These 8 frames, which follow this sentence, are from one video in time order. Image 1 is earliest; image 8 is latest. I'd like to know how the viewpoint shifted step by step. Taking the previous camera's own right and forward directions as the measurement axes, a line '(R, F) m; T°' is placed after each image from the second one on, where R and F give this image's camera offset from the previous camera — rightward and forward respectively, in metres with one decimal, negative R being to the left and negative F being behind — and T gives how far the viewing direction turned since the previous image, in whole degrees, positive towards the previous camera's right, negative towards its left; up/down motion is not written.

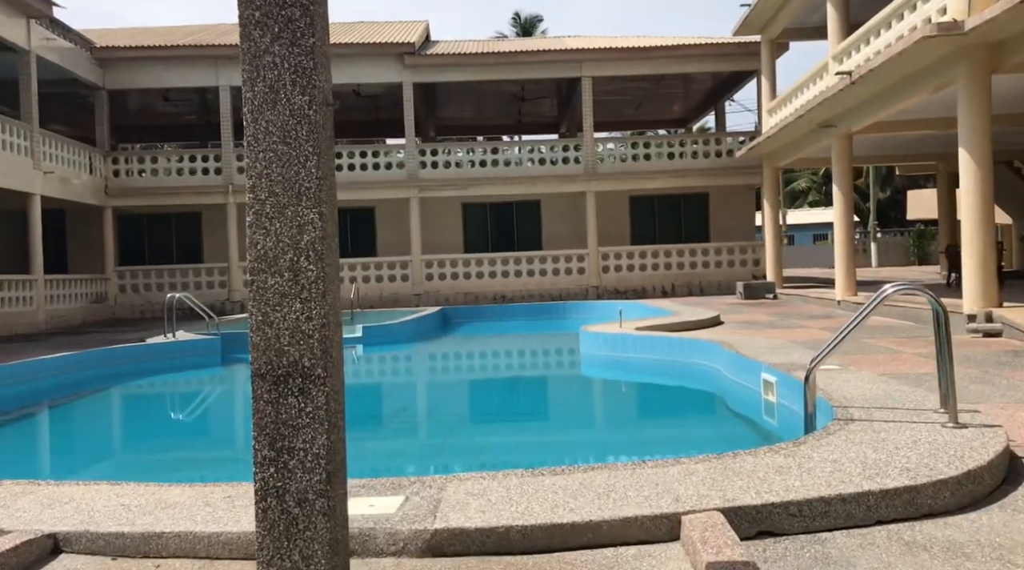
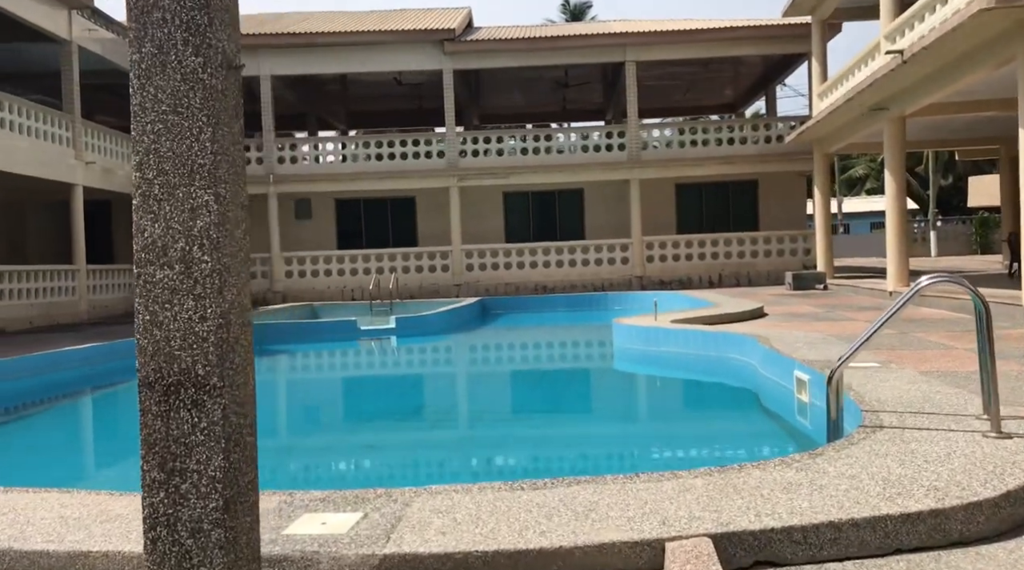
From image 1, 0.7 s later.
(+0.2, +0.3) m; -3°
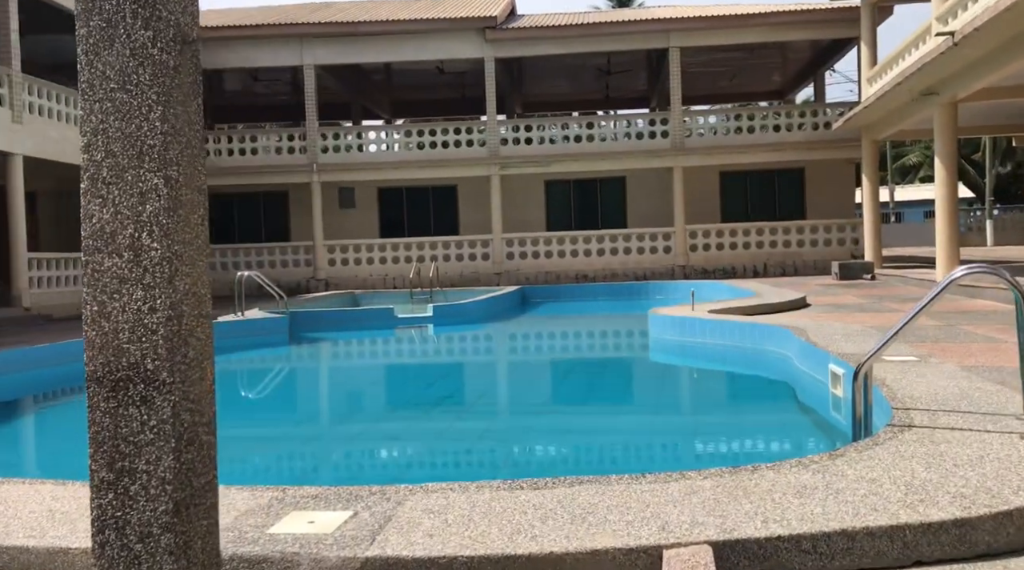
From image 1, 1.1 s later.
(+0.1, +0.1) m; -3°
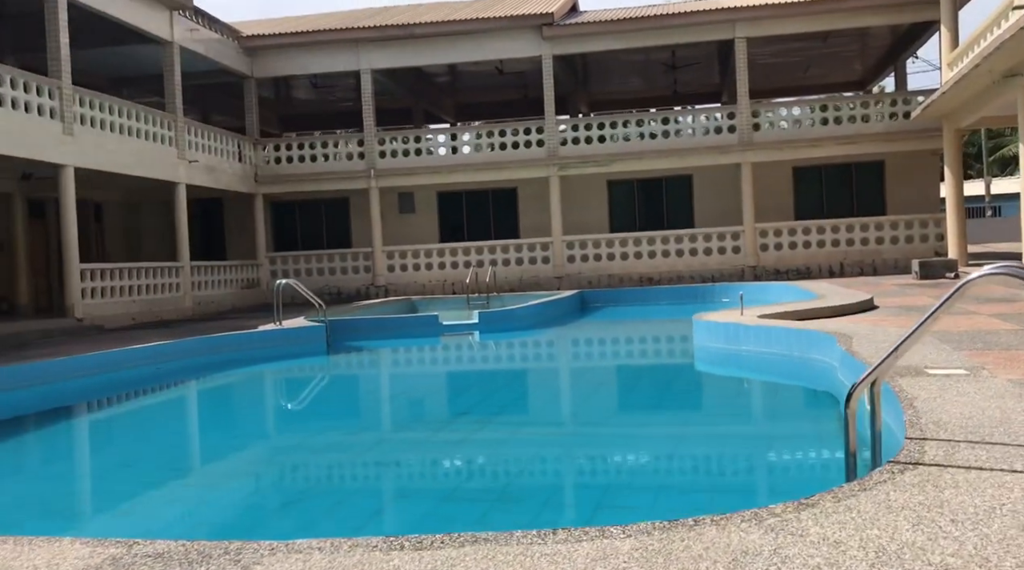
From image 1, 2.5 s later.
(+0.4, +0.4) m; -5°
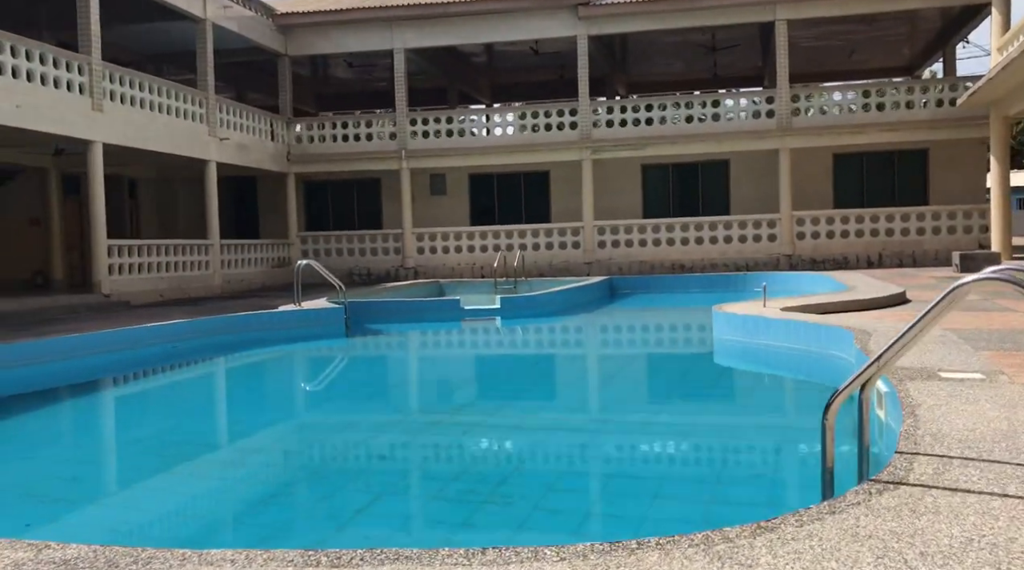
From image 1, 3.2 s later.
(+0.2, +0.2) m; -3°
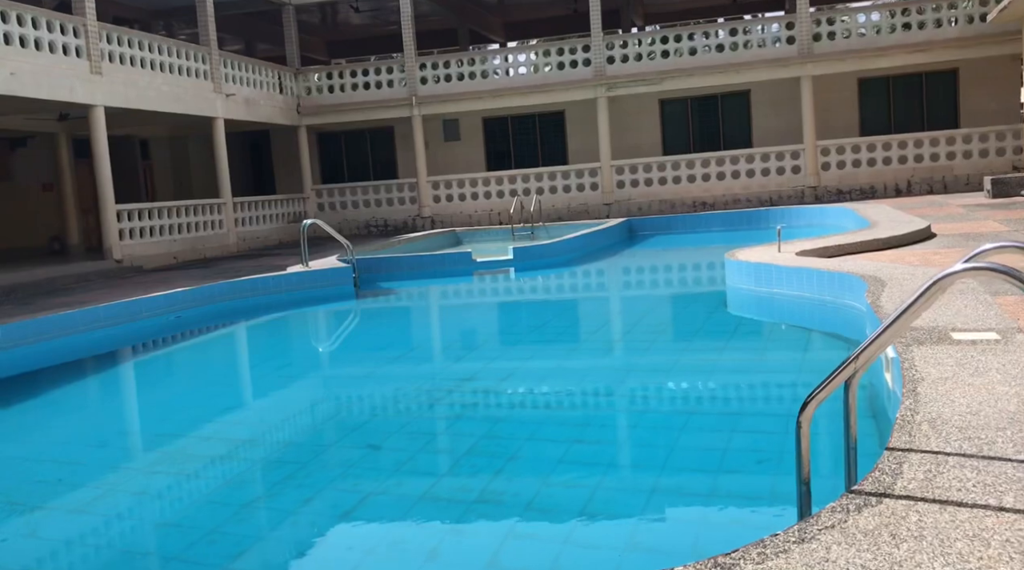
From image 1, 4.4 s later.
(+0.2, +0.2) m; -2°
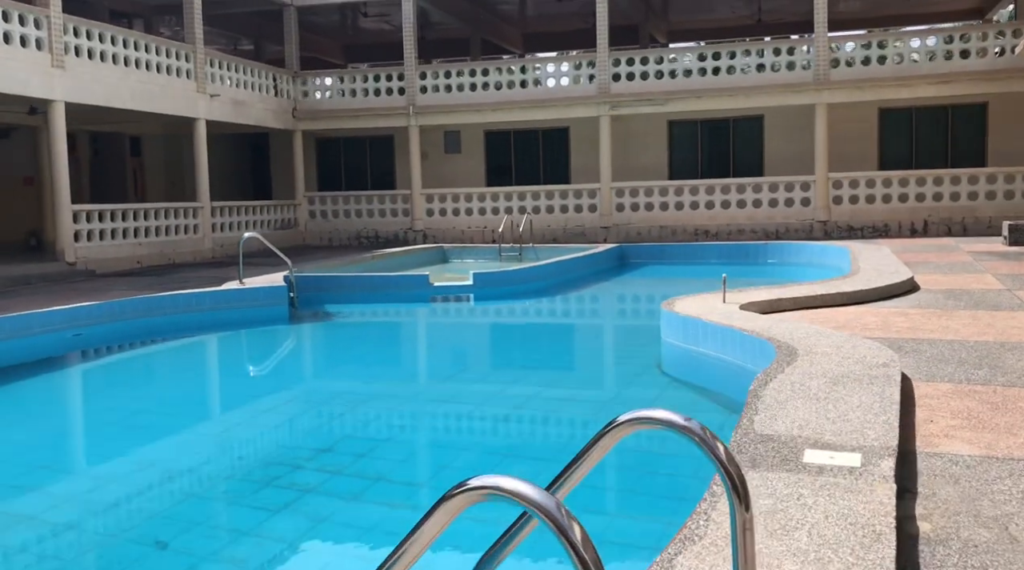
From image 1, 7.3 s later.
(+0.9, +0.7) m; -3°
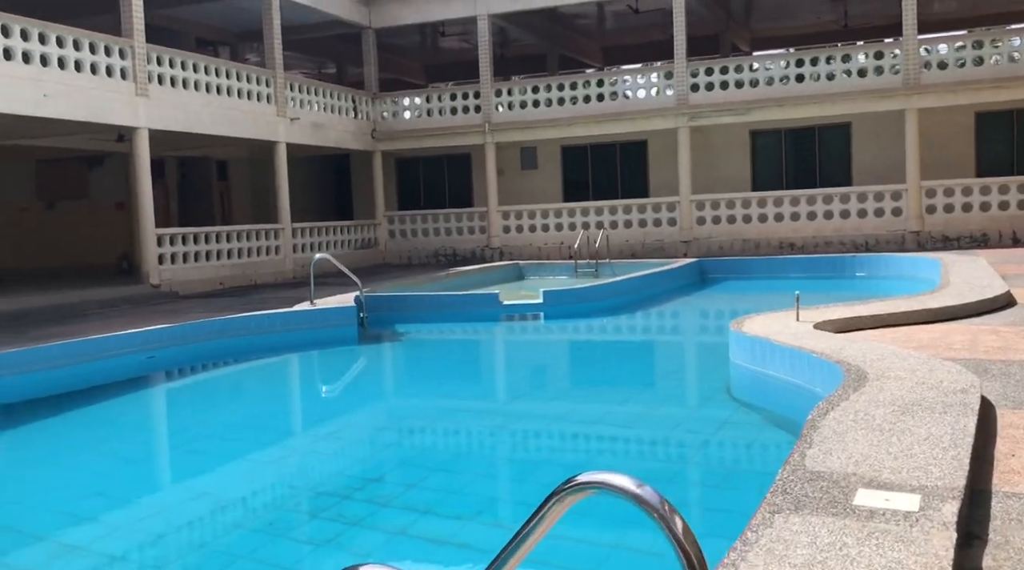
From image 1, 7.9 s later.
(+0.2, +0.2) m; -6°
